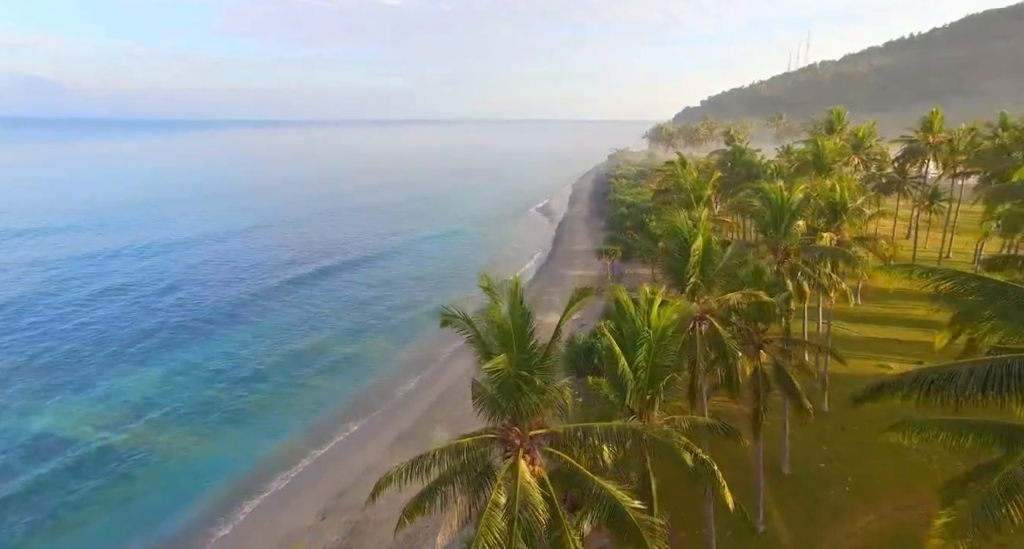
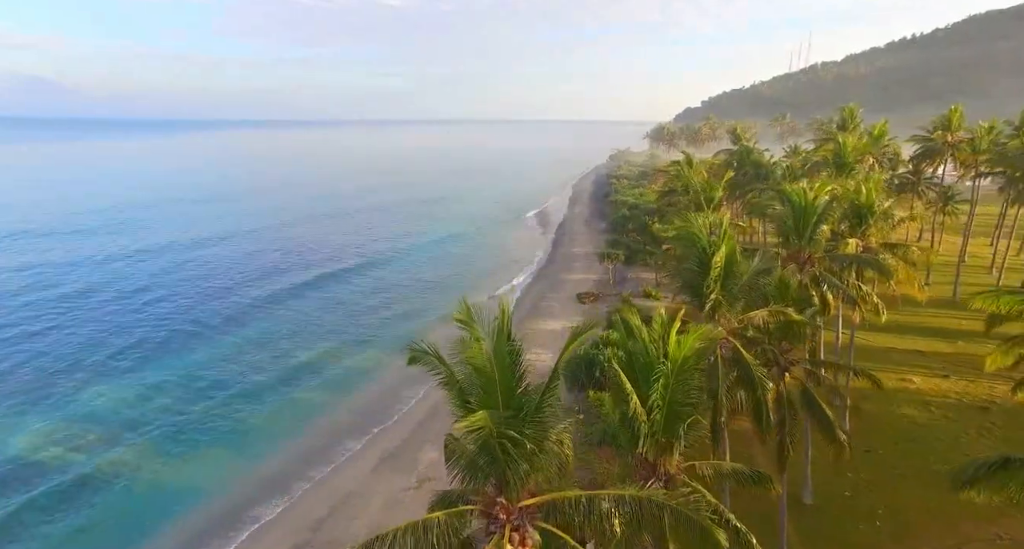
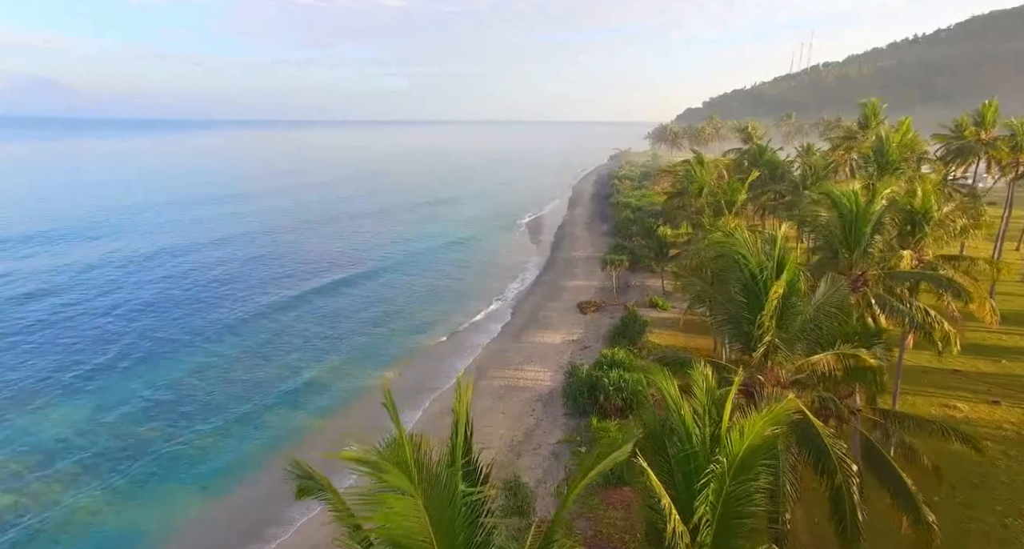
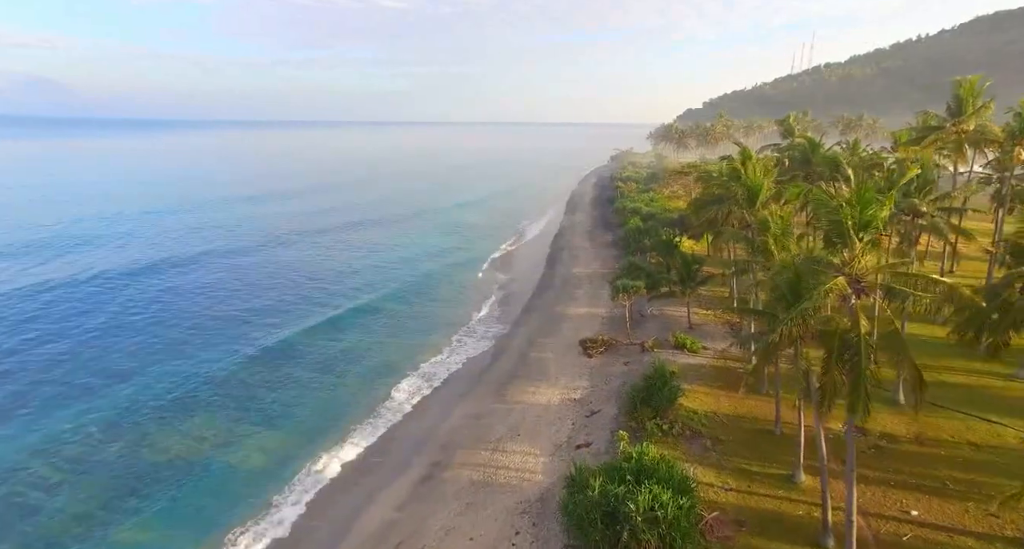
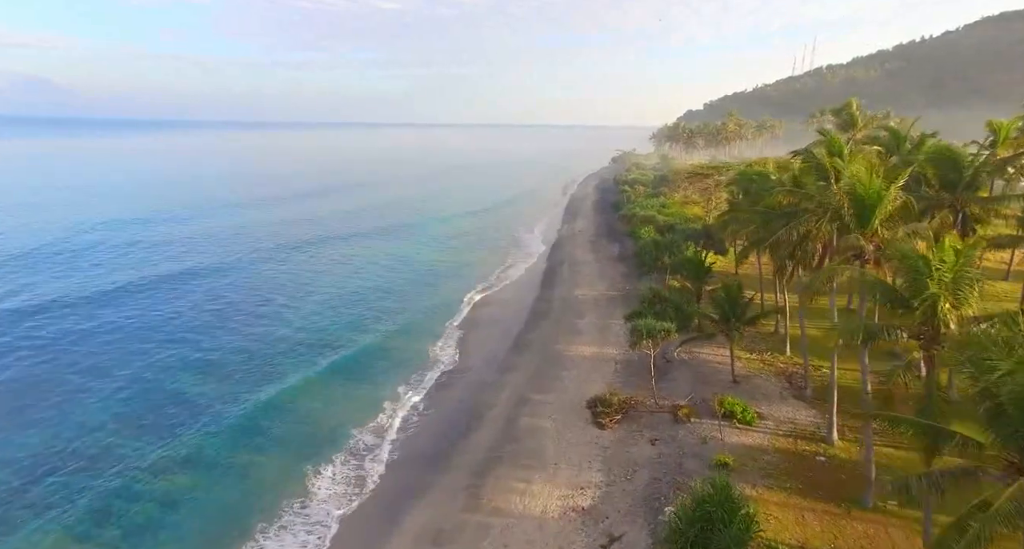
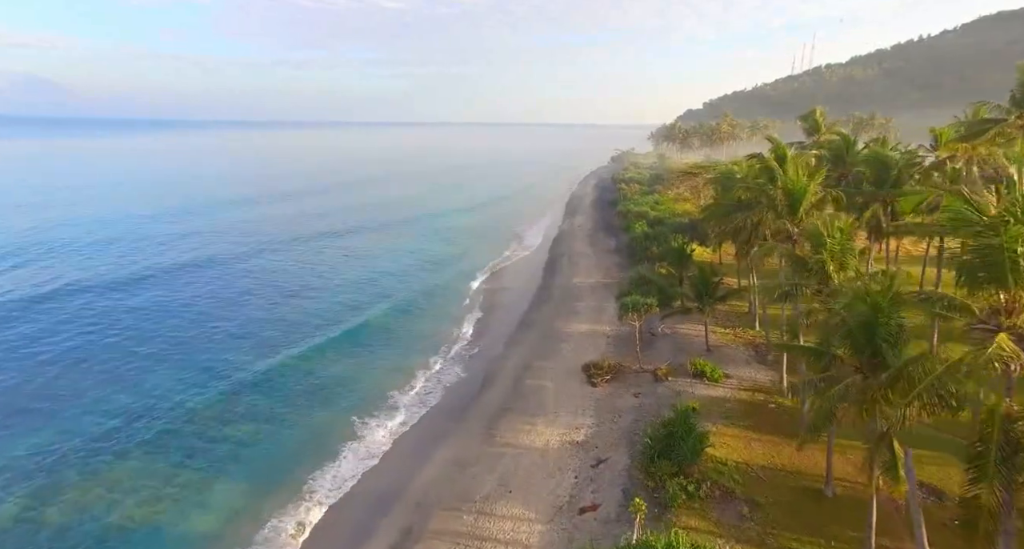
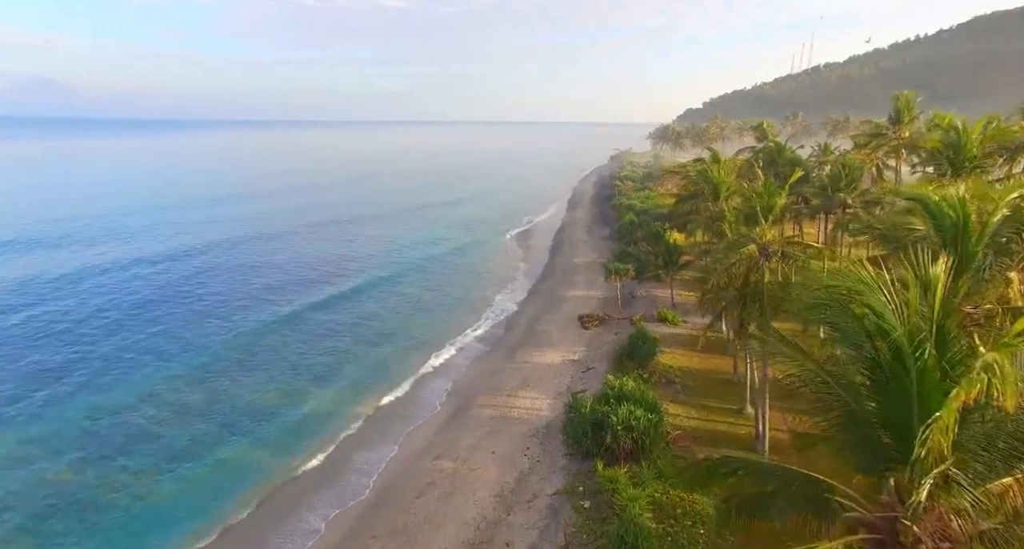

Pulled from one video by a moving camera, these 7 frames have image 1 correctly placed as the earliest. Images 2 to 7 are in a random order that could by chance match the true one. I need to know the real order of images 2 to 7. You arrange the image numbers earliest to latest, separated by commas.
2, 3, 7, 4, 6, 5
